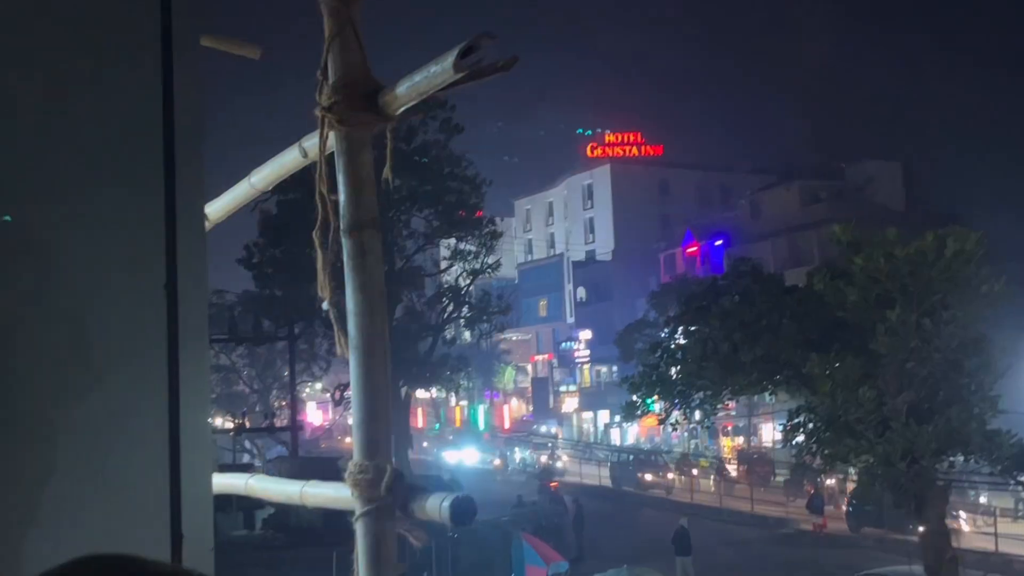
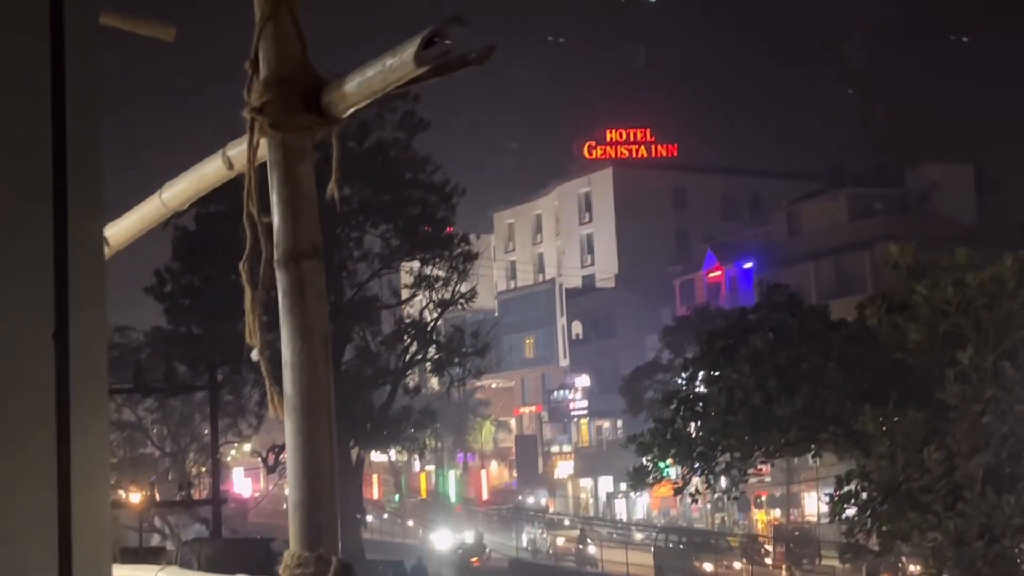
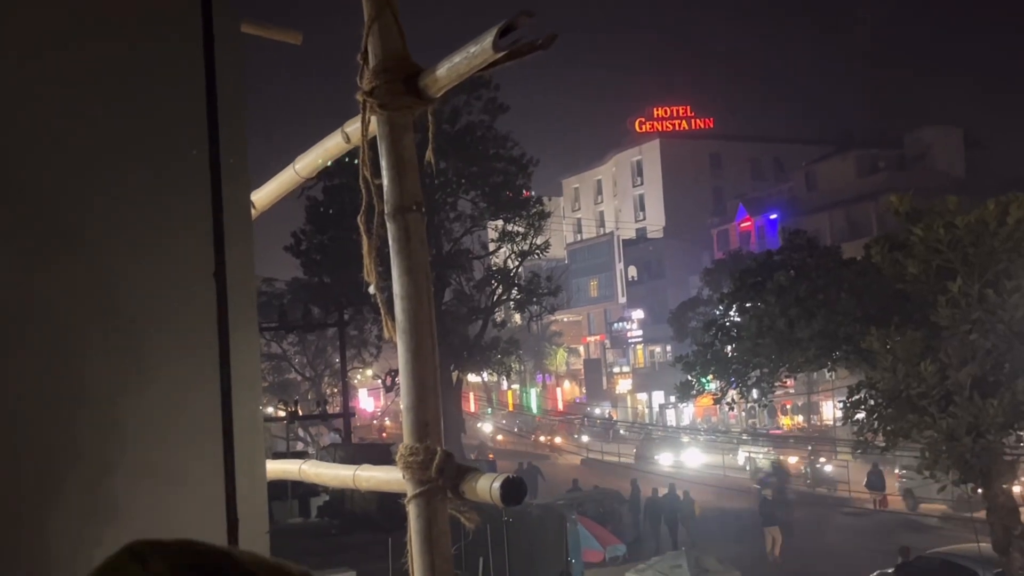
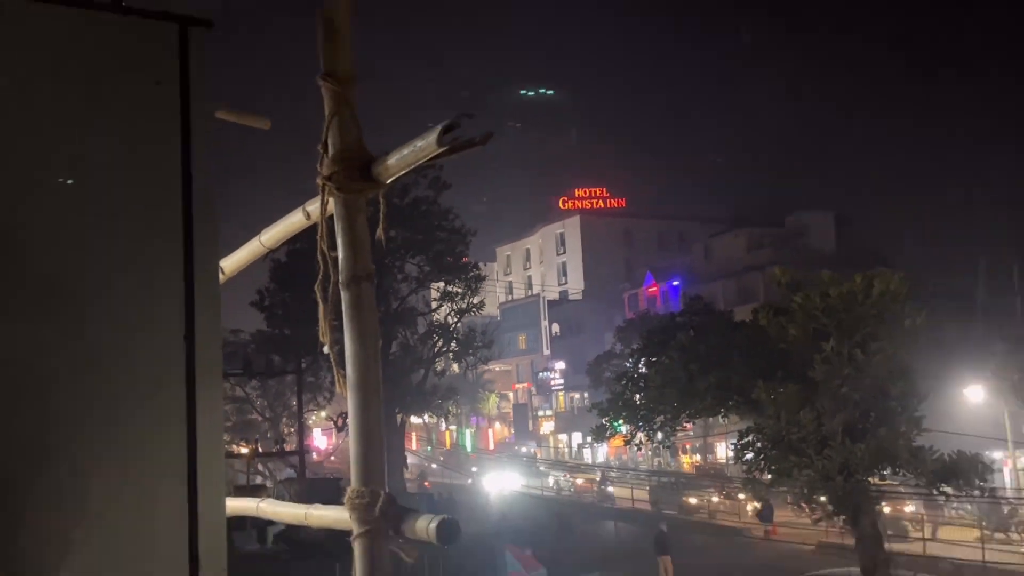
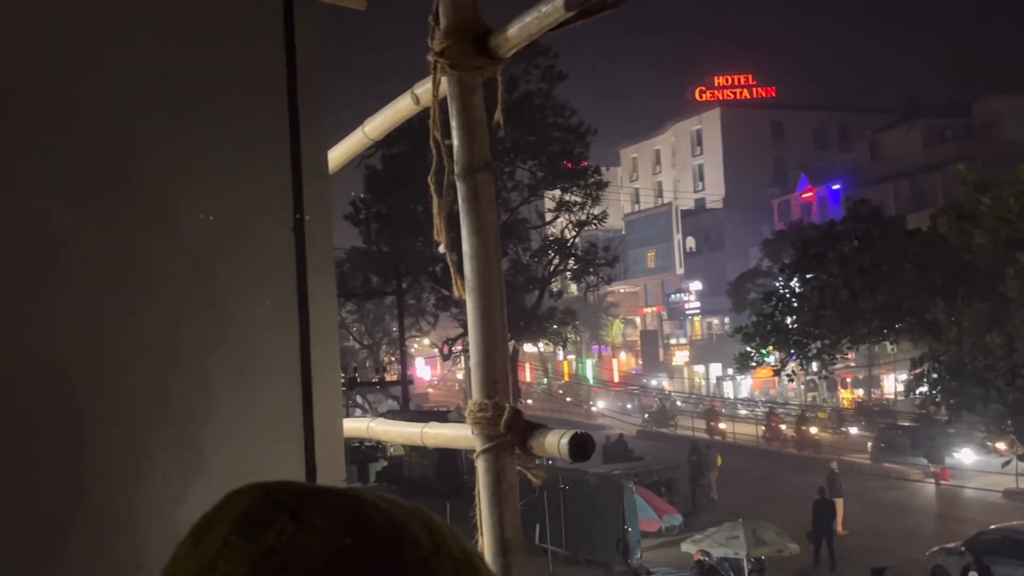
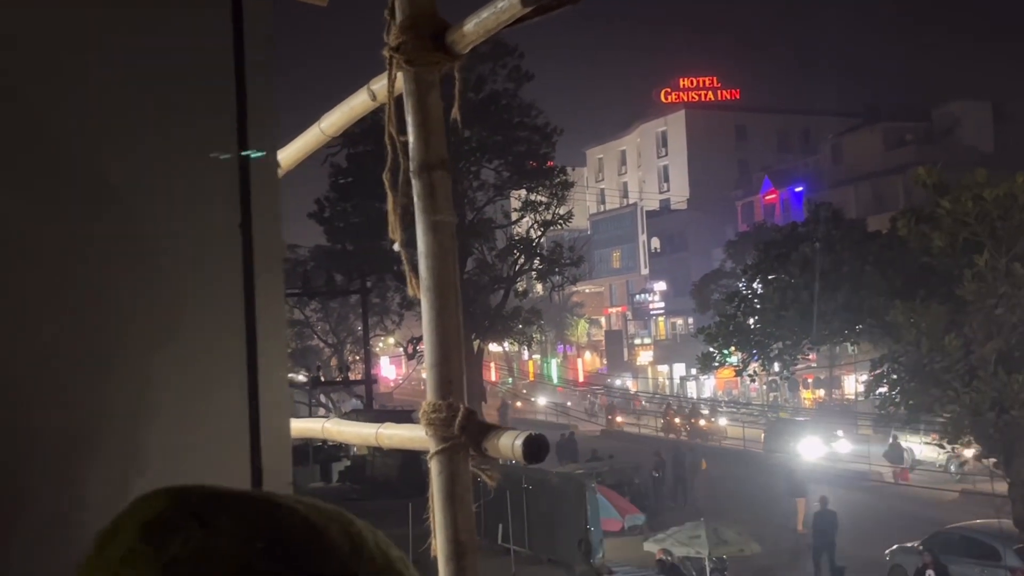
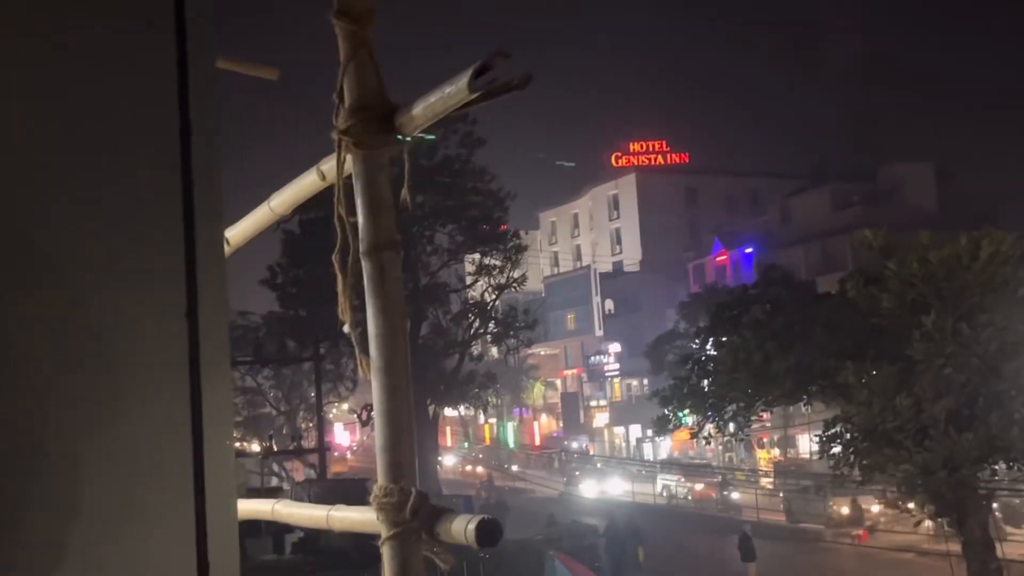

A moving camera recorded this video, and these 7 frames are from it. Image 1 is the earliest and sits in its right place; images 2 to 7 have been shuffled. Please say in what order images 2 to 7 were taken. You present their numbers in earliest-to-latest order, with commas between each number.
2, 4, 7, 3, 6, 5
